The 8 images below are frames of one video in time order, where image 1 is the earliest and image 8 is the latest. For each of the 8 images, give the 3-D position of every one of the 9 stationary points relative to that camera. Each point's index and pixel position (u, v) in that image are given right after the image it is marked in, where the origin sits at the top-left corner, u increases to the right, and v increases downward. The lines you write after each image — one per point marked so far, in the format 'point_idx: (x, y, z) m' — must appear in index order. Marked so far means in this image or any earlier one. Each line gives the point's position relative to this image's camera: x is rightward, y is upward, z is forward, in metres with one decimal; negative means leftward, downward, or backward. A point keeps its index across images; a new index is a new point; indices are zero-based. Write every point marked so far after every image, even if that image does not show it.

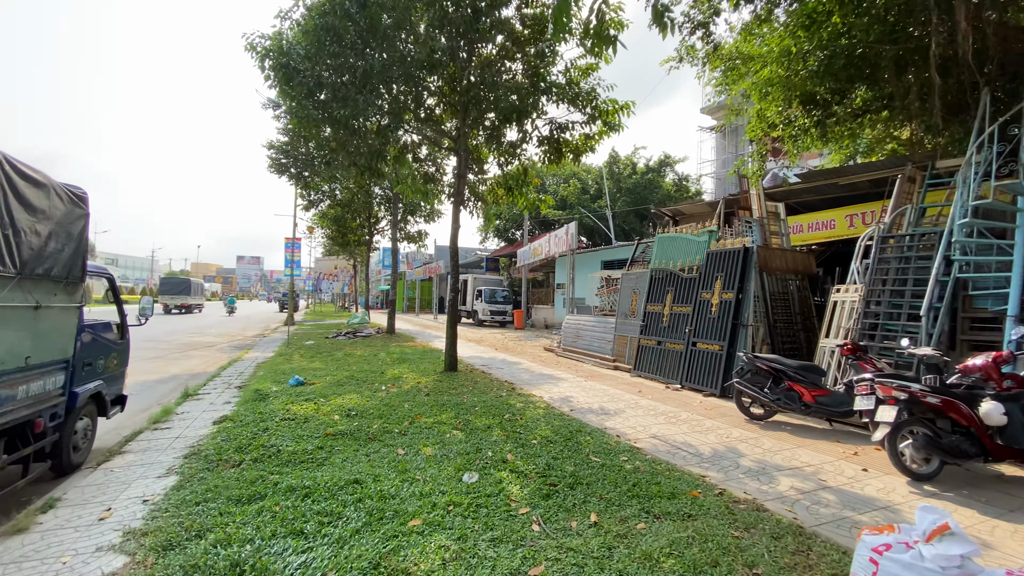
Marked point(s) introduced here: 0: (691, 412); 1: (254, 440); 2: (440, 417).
0: (+2.6, -1.8, +6.8) m
1: (-2.5, -1.5, +4.6) m
2: (-0.9, -1.5, +5.6) m
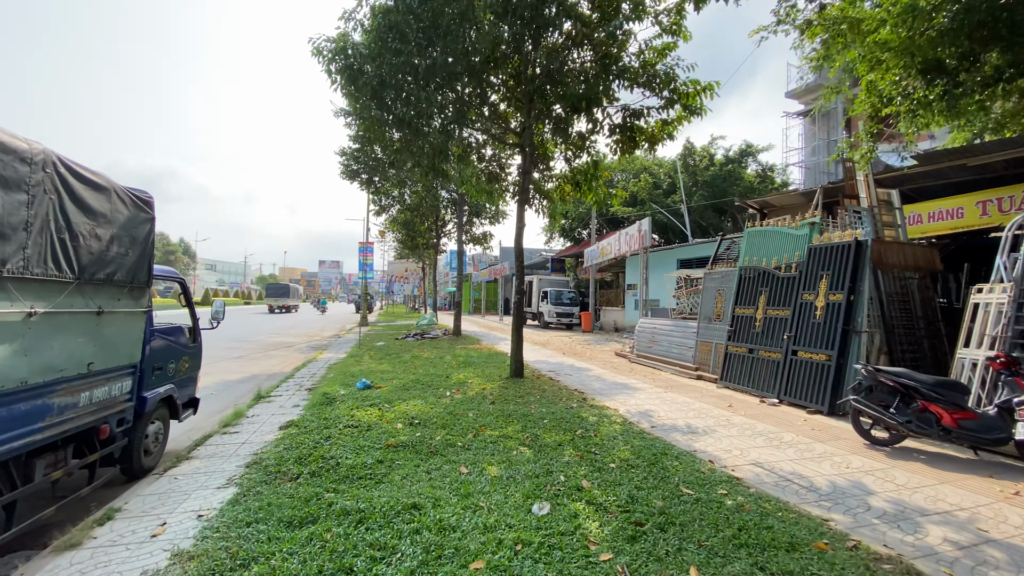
0: (+3.6, -1.8, +5.9) m
1: (-1.8, -1.5, +4.3) m
2: (-0.1, -1.6, +5.1) m
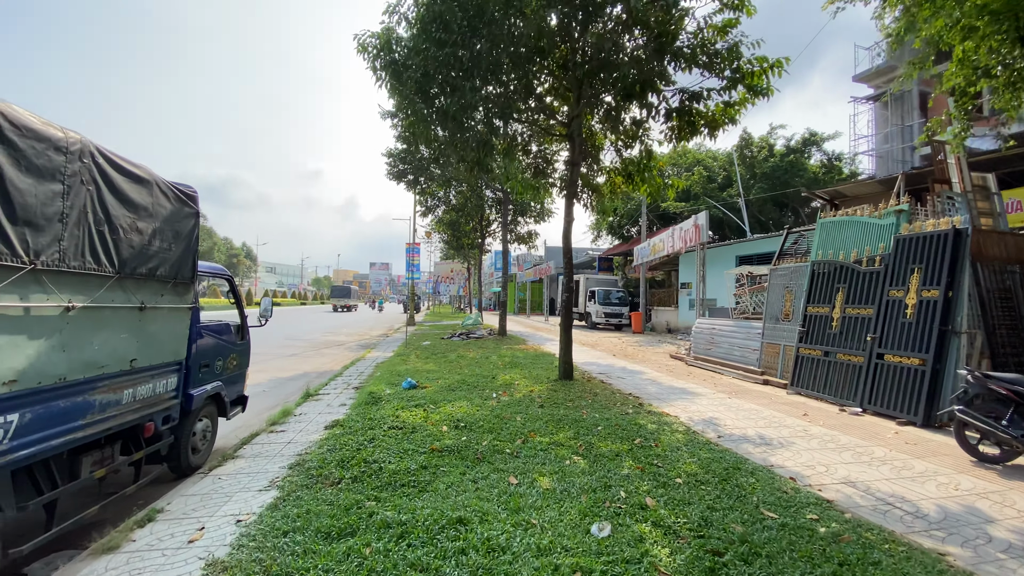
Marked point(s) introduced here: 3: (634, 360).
0: (+4.2, -1.8, +5.1) m
1: (-1.4, -1.5, +4.2) m
2: (+0.5, -1.5, +4.7) m
3: (+2.9, -1.7, +11.2) m
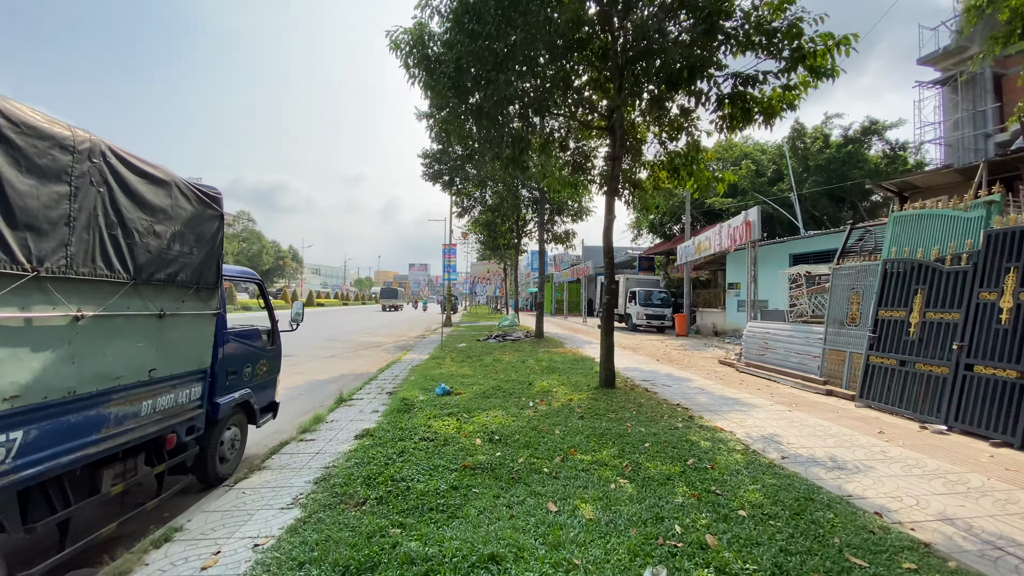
0: (+4.5, -1.8, +4.4) m
1: (-1.1, -1.5, +3.9) m
2: (+0.8, -1.6, +4.3) m
3: (+3.8, -1.8, +10.6) m
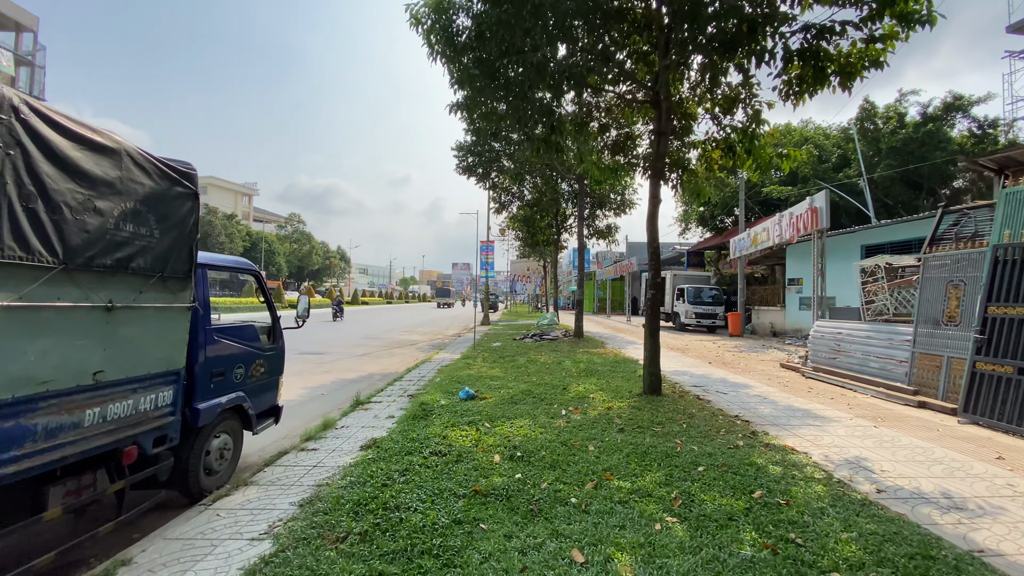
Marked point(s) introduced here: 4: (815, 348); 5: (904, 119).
0: (+4.7, -1.7, +3.3) m
1: (-0.9, -1.4, +3.3) m
2: (+1.0, -1.5, +3.5) m
3: (+4.5, -1.7, +9.5) m
4: (+6.1, -1.2, +9.3) m
5: (+16.1, +6.9, +19.1) m
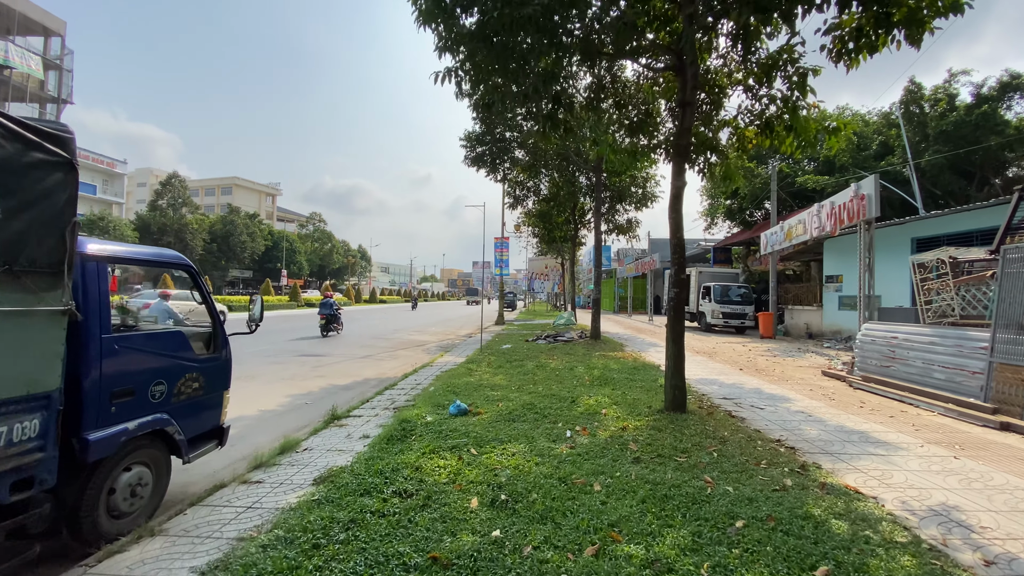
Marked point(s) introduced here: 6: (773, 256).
0: (+4.5, -1.7, +2.2) m
1: (-1.1, -1.4, +2.5) m
2: (+0.9, -1.5, +2.6) m
3: (+4.7, -1.6, +8.4) m
4: (+6.2, -1.1, +8.2) m
5: (+16.6, +7.0, +17.4) m
6: (+9.2, +1.1, +16.4) m
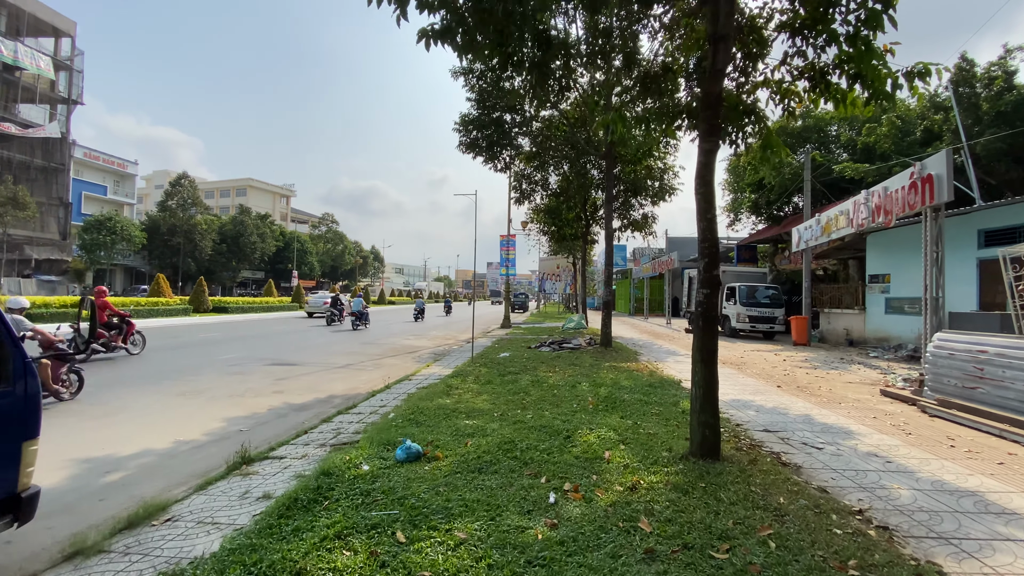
0: (+4.2, -1.7, +0.7) m
1: (-1.4, -1.4, +1.1) m
2: (+0.5, -1.5, +1.2) m
3: (+4.5, -1.6, +6.8) m
4: (+6.0, -1.2, +6.6) m
5: (+16.7, +7.0, +15.5) m
6: (+9.3, +1.1, +14.7) m
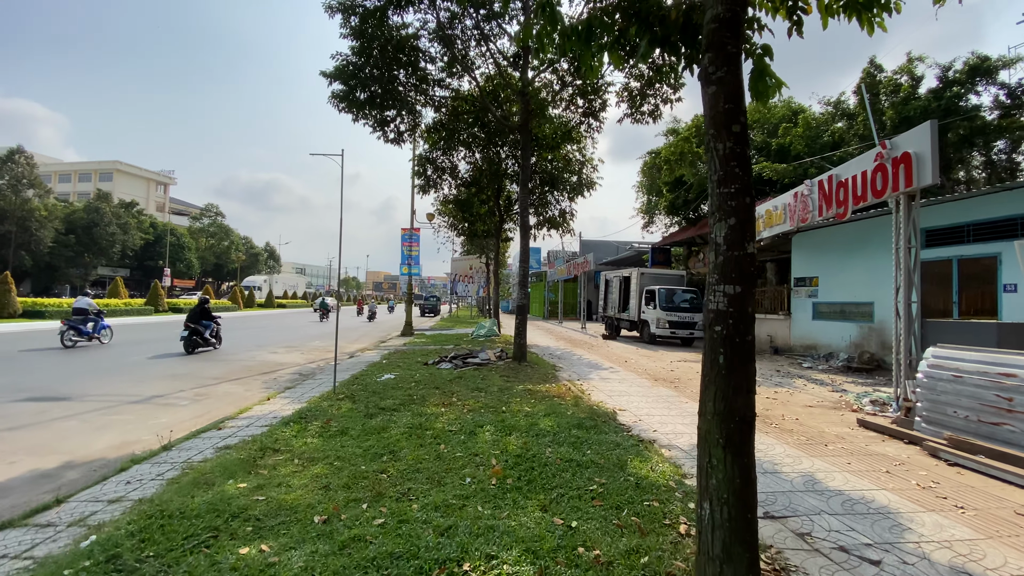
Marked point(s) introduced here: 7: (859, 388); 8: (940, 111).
0: (+3.9, -1.7, -1.0) m
1: (-1.7, -1.4, -1.6) m
2: (+0.2, -1.4, -1.1) m
3: (+3.1, -1.7, +5.1) m
4: (+4.7, -1.2, +5.2) m
5: (+13.7, +6.8, +15.9) m
6: (+6.5, +1.0, +13.8) m
7: (+5.7, -1.6, +7.7) m
8: (+13.8, +5.7, +15.2) m
